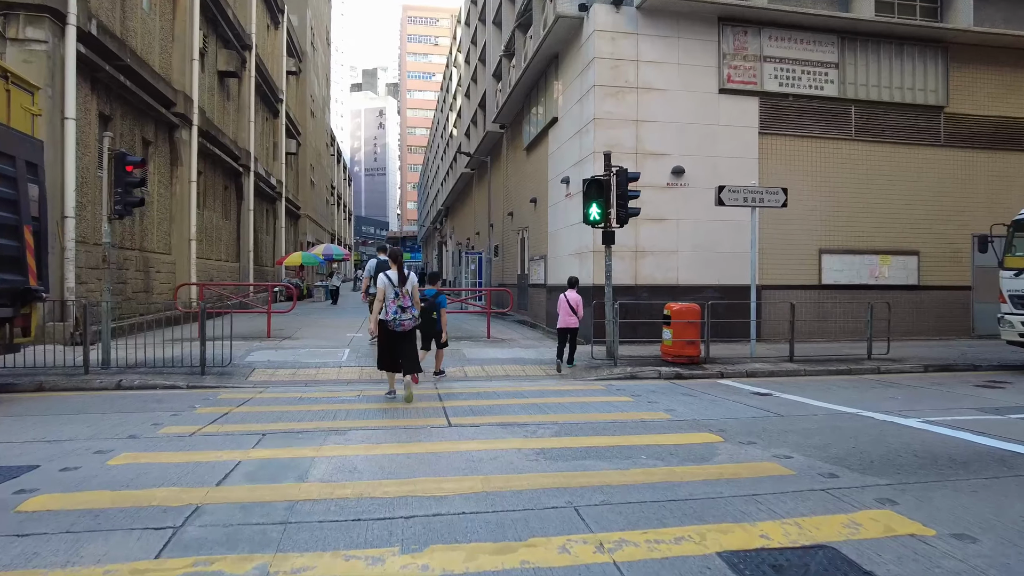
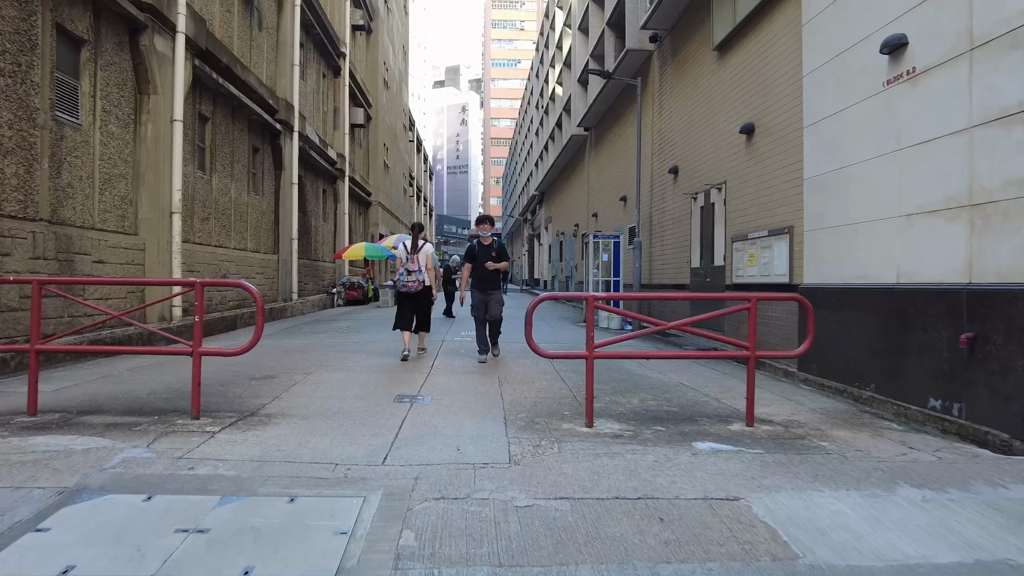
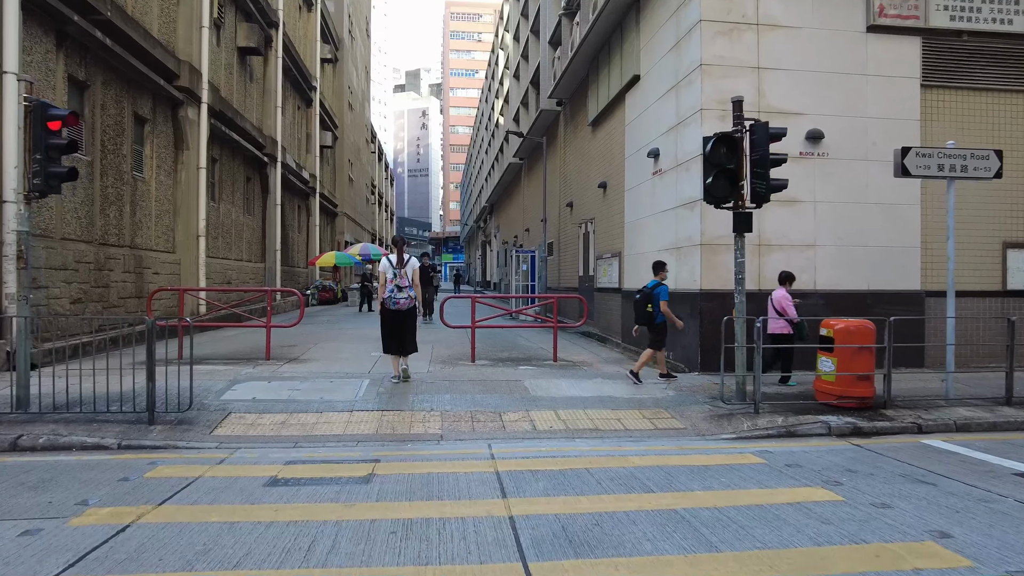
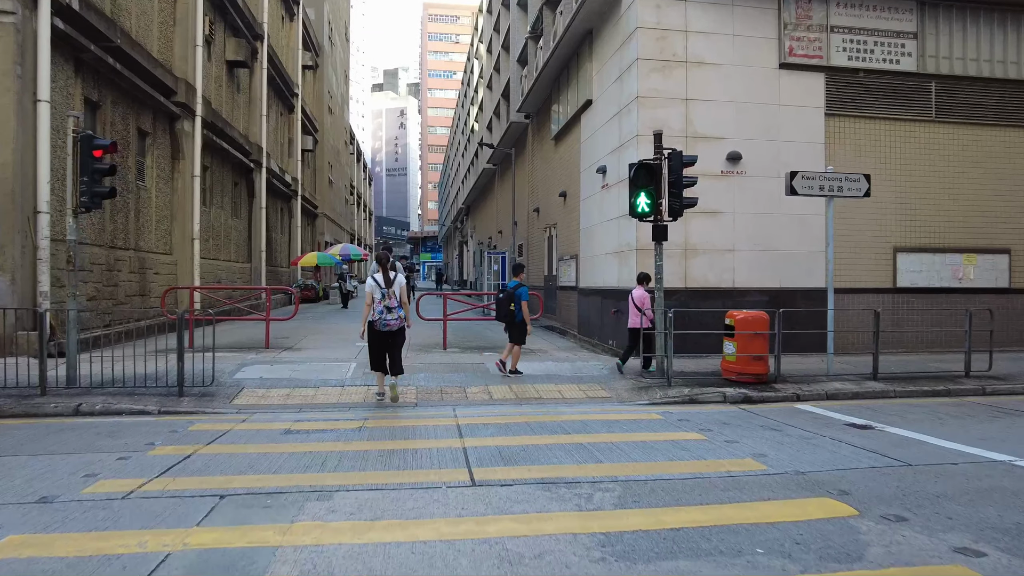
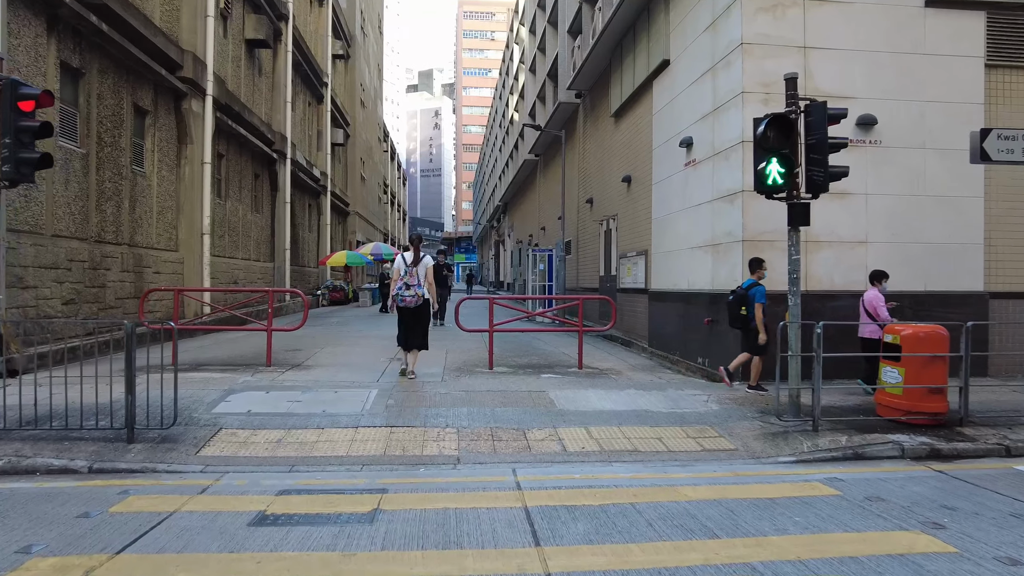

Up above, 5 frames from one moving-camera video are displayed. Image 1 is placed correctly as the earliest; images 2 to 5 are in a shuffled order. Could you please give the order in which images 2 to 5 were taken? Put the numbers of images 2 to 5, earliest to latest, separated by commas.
4, 3, 5, 2
